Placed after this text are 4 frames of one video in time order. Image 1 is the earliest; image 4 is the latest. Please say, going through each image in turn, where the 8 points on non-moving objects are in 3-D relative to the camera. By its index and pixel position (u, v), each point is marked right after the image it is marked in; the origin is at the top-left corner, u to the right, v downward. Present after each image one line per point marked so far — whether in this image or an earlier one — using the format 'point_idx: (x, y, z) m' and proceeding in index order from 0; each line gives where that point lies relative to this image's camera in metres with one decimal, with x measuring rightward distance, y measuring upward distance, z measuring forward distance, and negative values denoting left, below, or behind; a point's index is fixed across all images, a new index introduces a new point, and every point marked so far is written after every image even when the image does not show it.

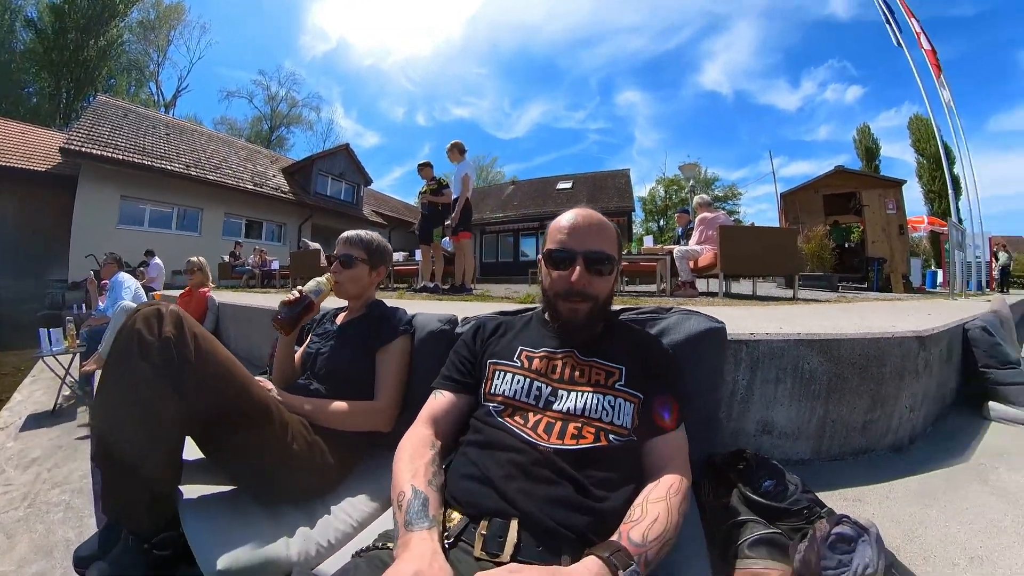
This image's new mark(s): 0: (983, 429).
0: (+2.4, -0.7, +2.8) m
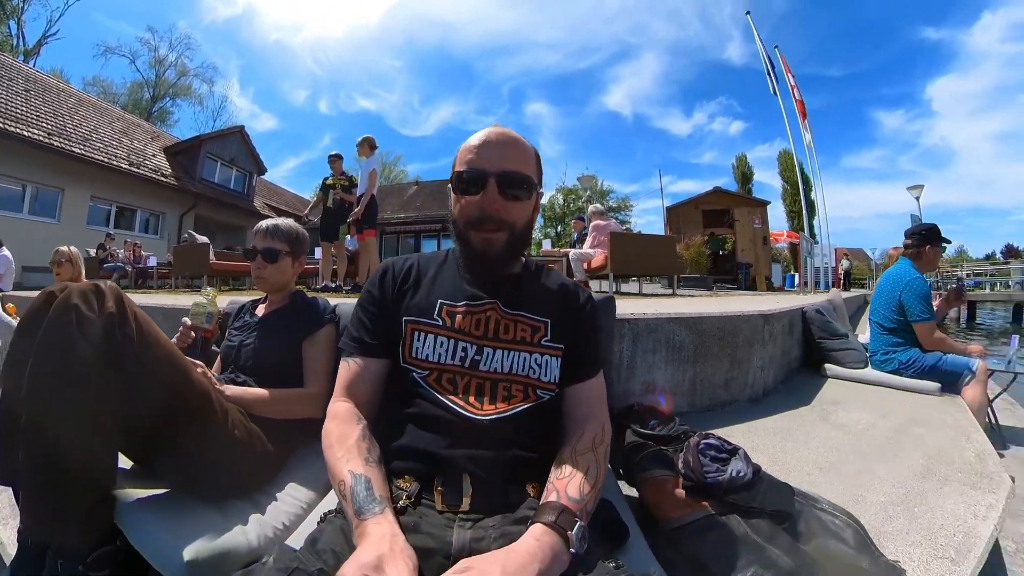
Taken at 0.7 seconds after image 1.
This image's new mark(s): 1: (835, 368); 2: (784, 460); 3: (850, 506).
0: (+1.8, -0.6, +3.2) m
1: (+2.1, -0.5, +3.5) m
2: (+1.0, -0.7, +2.1) m
3: (+1.1, -0.7, +1.7) m
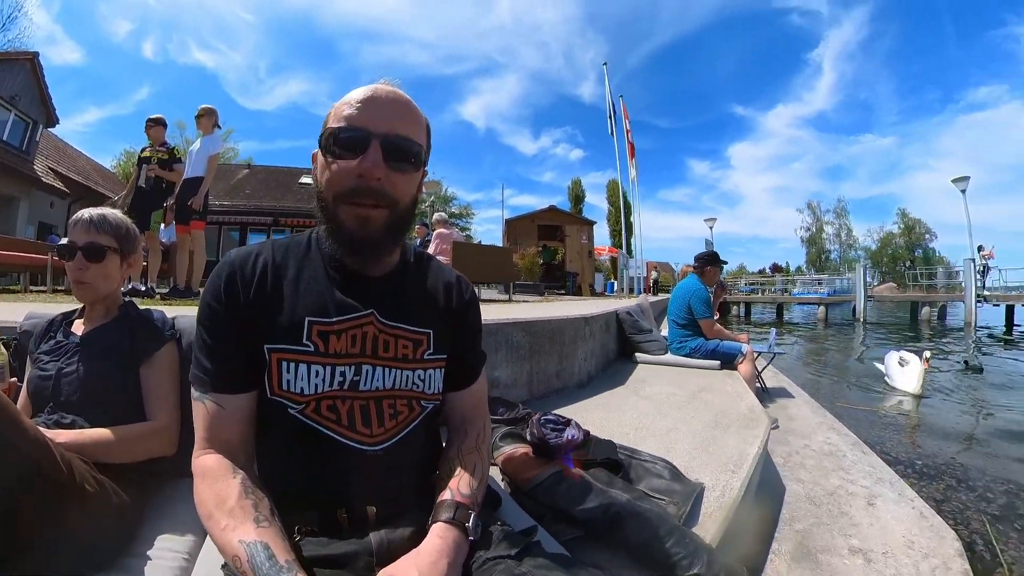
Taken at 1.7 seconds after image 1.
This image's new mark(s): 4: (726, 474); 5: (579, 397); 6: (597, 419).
0: (+0.8, -0.6, +3.7) m
1: (+1.0, -0.5, +4.1) m
2: (+0.5, -0.6, +2.4) m
3: (+0.6, -0.6, +2.1) m
4: (+0.8, -0.7, +1.9) m
5: (+0.4, -0.6, +3.0) m
6: (+0.4, -0.6, +2.5) m
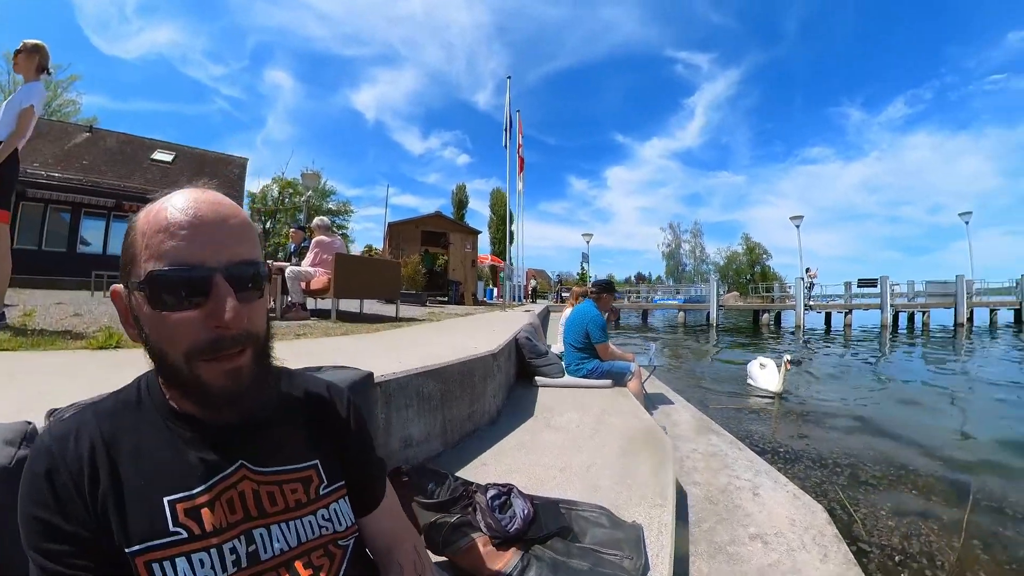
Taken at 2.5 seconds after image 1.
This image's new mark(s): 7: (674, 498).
0: (+0.1, -0.7, +3.7) m
1: (+0.2, -0.6, +4.1) m
2: (+0.1, -0.7, +2.3) m
3: (+0.3, -0.7, +2.0) m
4: (+0.5, -0.8, +1.9) m
5: (-0.1, -0.7, +2.8) m
6: (0.0, -0.7, +2.4) m
7: (+0.6, -0.8, +2.0) m
